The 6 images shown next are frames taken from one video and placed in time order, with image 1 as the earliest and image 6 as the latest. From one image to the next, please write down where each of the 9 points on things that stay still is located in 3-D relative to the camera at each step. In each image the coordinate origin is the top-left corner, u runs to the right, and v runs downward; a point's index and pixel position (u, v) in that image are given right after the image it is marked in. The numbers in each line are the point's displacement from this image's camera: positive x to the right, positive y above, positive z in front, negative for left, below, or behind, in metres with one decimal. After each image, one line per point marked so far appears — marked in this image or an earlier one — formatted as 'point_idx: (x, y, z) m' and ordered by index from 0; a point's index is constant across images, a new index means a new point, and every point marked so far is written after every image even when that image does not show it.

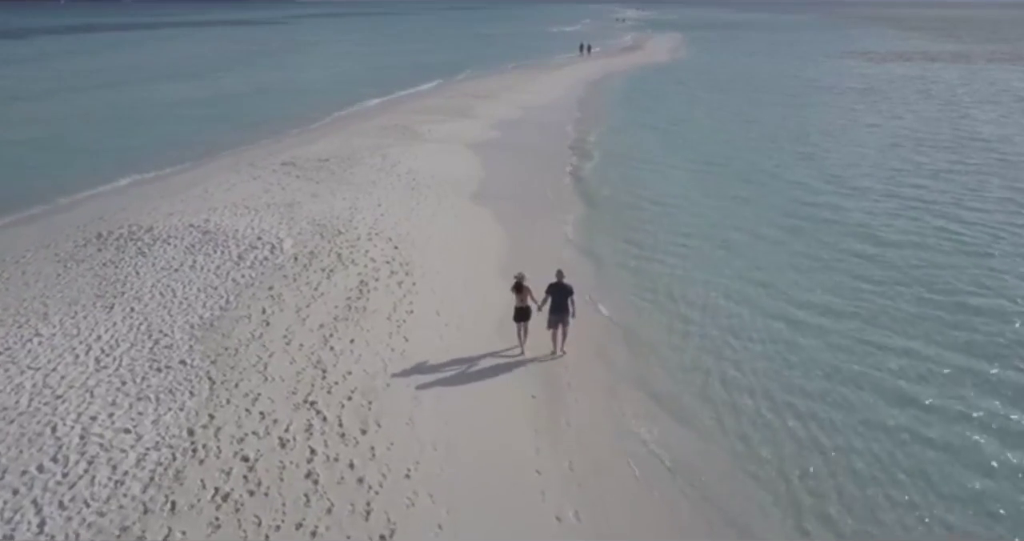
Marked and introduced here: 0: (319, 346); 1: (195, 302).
0: (-3.3, -1.3, +13.0) m
1: (-6.1, -0.6, +14.3) m
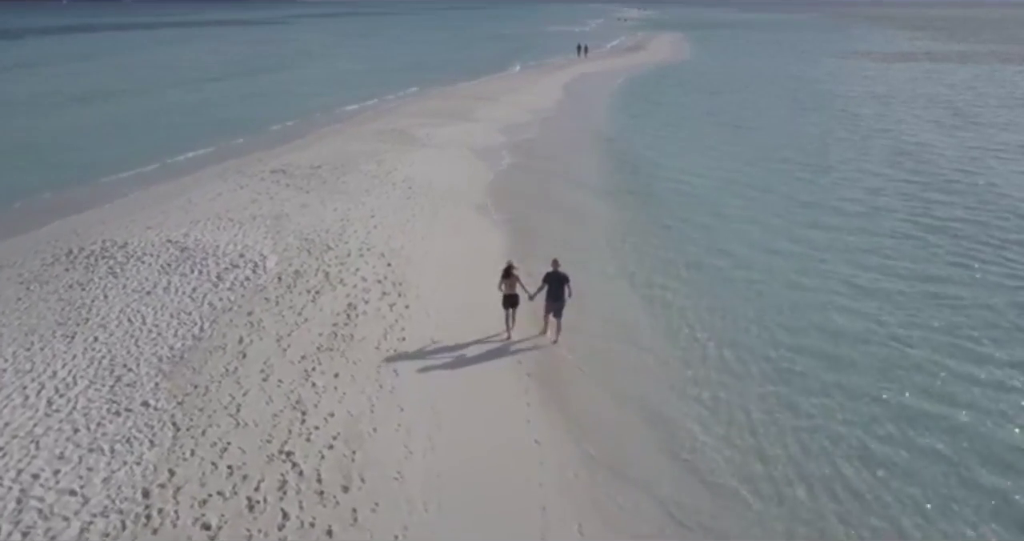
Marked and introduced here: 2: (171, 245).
0: (-3.3, -1.8, +11.7) m
1: (-6.0, -1.1, +13.0) m
2: (-7.8, +0.6, +17.0) m
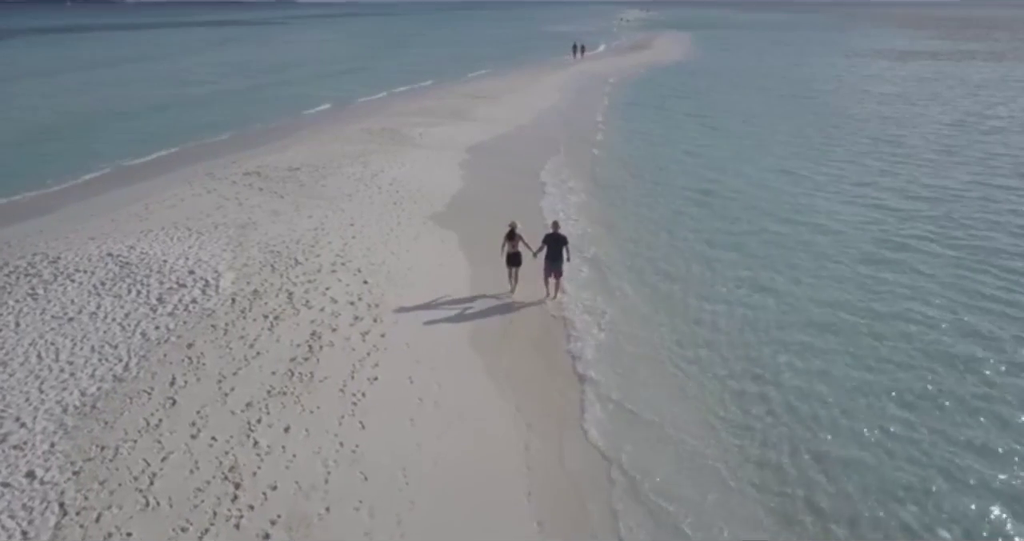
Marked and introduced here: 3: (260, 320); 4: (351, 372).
0: (-3.4, -2.1, +9.2) m
1: (-6.1, -1.4, +10.6) m
2: (-7.8, +0.2, +14.6) m
3: (-4.2, -0.8, +12.4) m
4: (-2.4, -1.5, +11.0) m
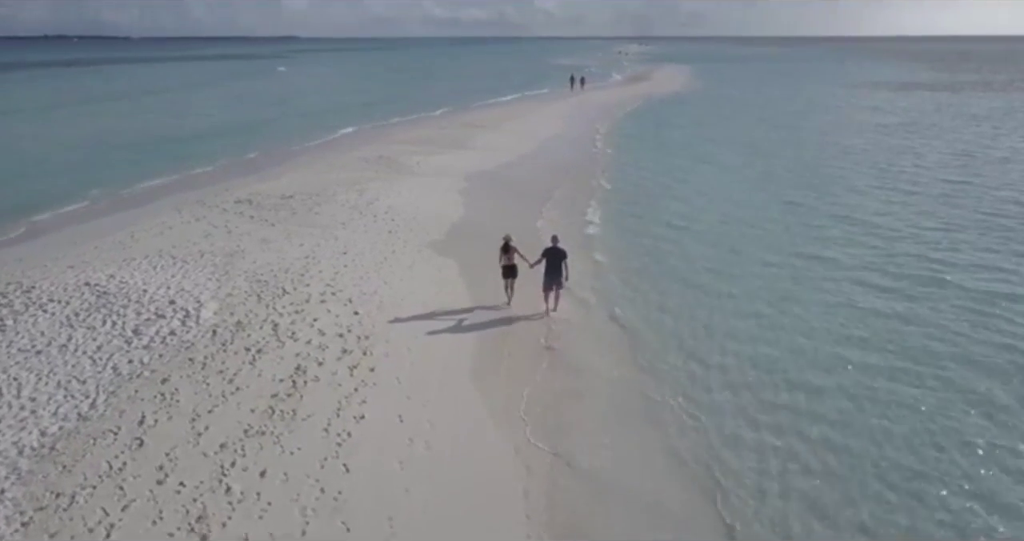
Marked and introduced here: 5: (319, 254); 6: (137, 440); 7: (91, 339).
0: (-3.4, -2.4, +8.4) m
1: (-6.1, -1.8, +9.8) m
2: (-7.8, -0.3, +13.8) m
3: (-4.2, -1.3, +11.6) m
4: (-2.4, -1.9, +10.2) m
5: (-4.4, +0.4, +16.9) m
6: (-4.6, -2.1, +9.2) m
7: (-6.6, -1.1, +11.7) m
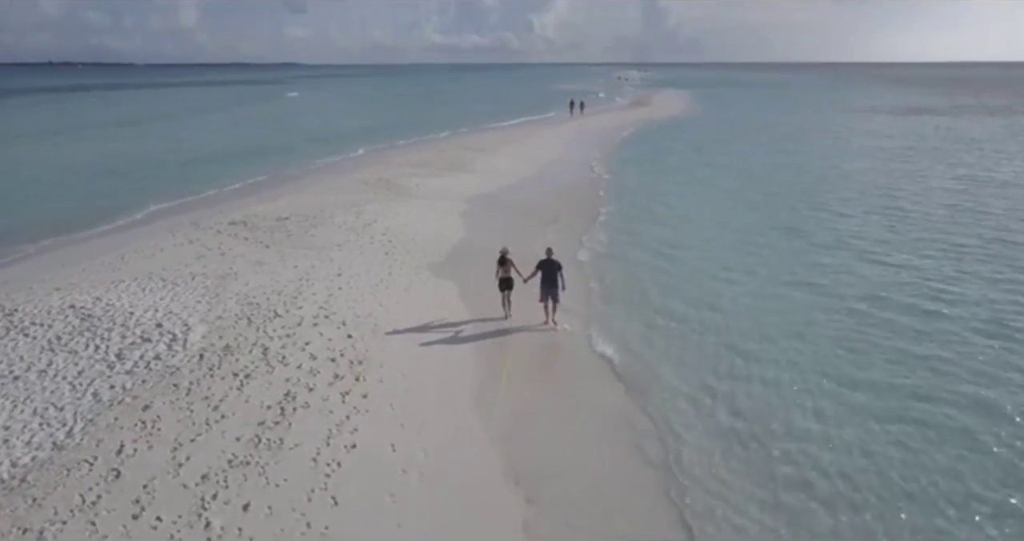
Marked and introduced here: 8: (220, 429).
0: (-3.4, -2.6, +7.9) m
1: (-6.1, -2.0, +9.3) m
2: (-7.9, -0.7, +13.4) m
3: (-4.2, -1.6, +11.1) m
4: (-2.4, -2.2, +9.7) m
5: (-4.4, -0.1, +16.4) m
6: (-4.6, -2.3, +8.7) m
7: (-6.6, -1.4, +11.2) m
8: (-3.8, -2.1, +9.7) m
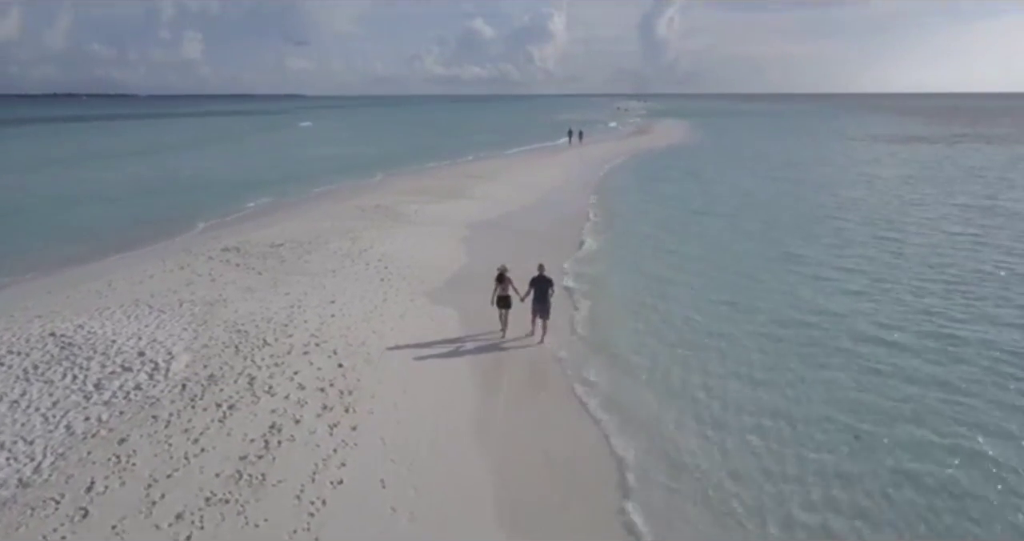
0: (-3.4, -2.9, +7.3) m
1: (-6.2, -2.3, +8.7) m
2: (-7.9, -1.2, +12.8) m
3: (-4.2, -2.0, +10.5) m
4: (-2.4, -2.5, +9.1) m
5: (-4.4, -0.7, +15.9) m
6: (-4.7, -2.6, +8.1) m
7: (-6.6, -1.8, +10.7) m
8: (-3.8, -2.4, +9.1) m
